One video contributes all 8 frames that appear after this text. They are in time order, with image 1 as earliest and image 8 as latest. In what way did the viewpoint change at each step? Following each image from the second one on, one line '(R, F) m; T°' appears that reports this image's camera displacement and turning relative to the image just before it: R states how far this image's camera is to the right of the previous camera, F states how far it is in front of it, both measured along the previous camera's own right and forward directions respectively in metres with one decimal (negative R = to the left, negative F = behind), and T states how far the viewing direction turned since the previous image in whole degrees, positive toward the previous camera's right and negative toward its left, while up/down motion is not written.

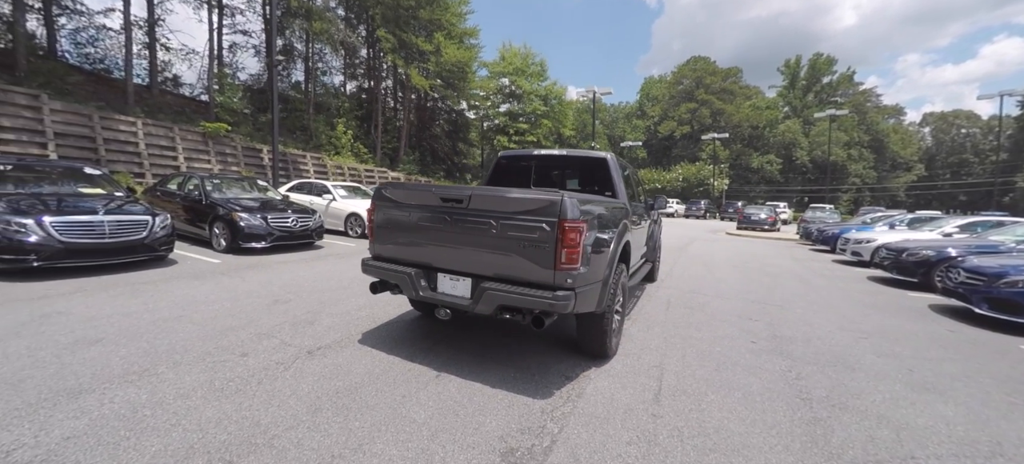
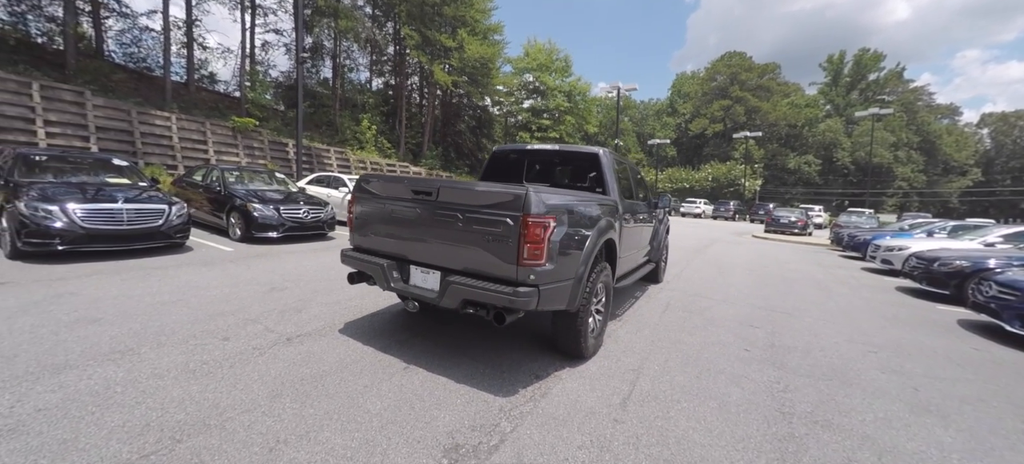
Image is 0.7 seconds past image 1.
(+0.4, +0.1) m; -4°
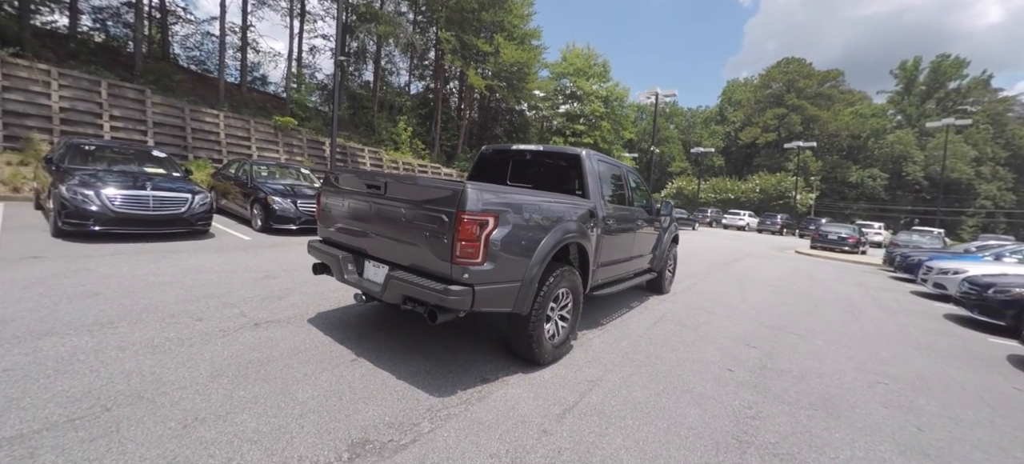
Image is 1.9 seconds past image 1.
(+0.7, +0.1) m; -6°
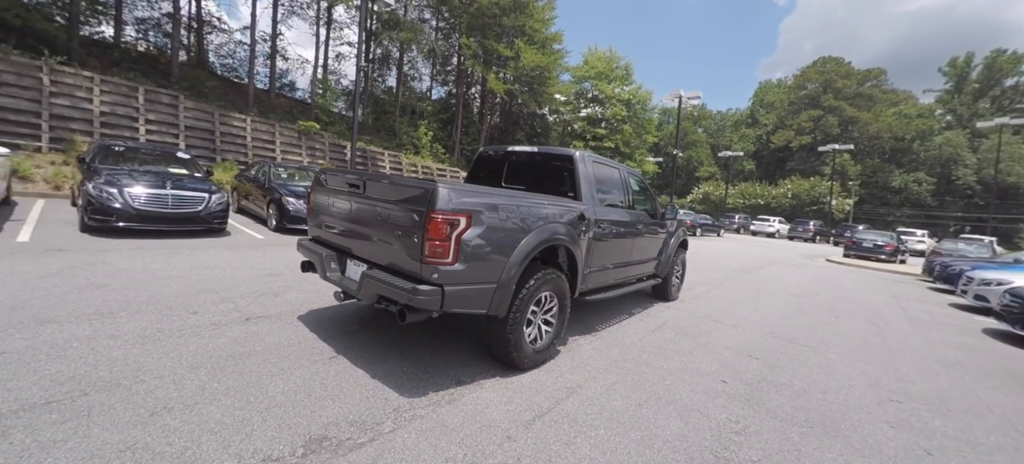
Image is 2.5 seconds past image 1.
(+0.3, +0.1) m; -3°
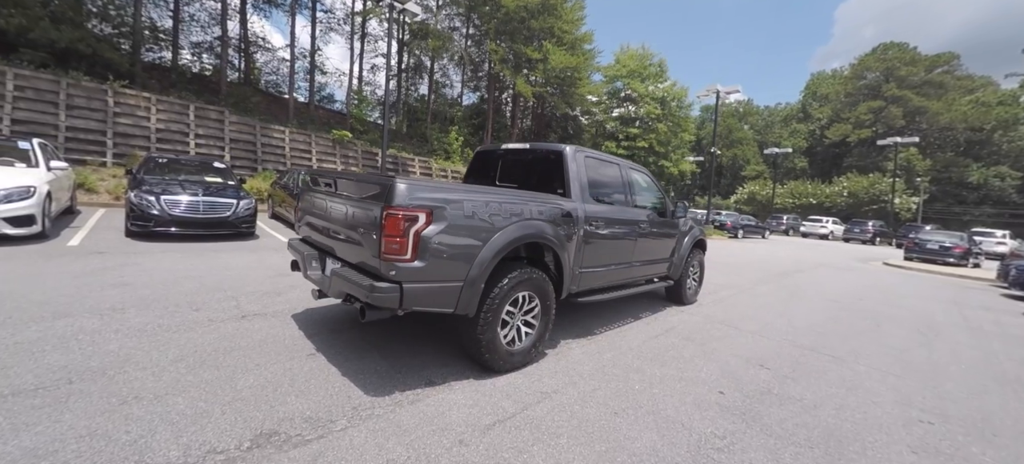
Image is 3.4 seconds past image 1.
(+0.5, +0.1) m; -6°
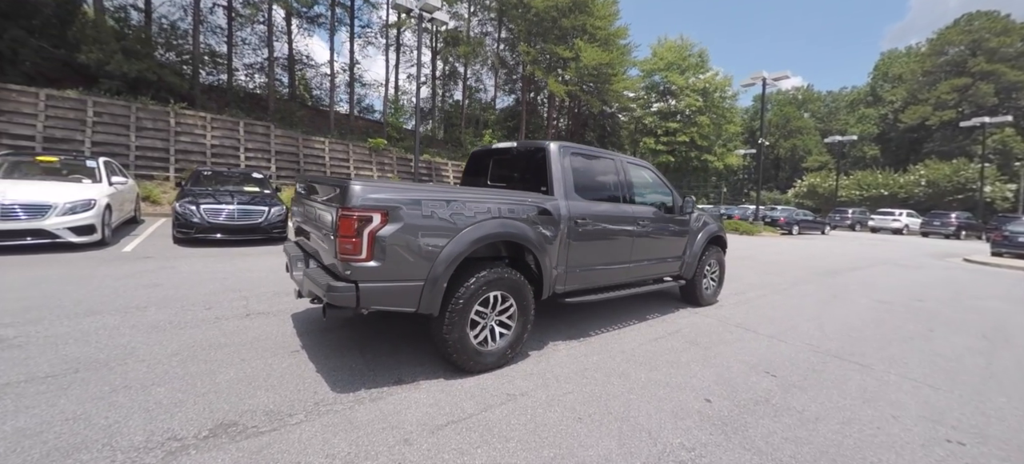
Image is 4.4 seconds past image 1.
(+0.6, +0.1) m; -7°
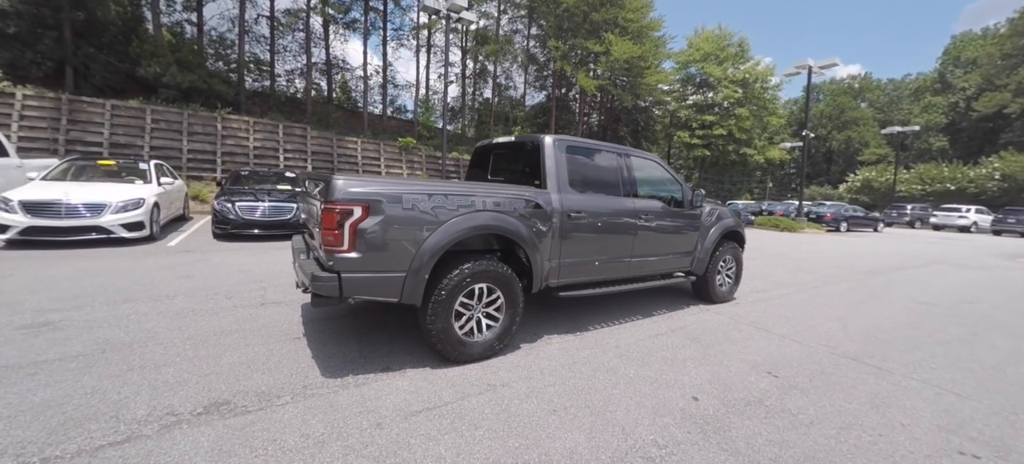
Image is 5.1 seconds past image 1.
(+0.4, 0.0) m; -5°
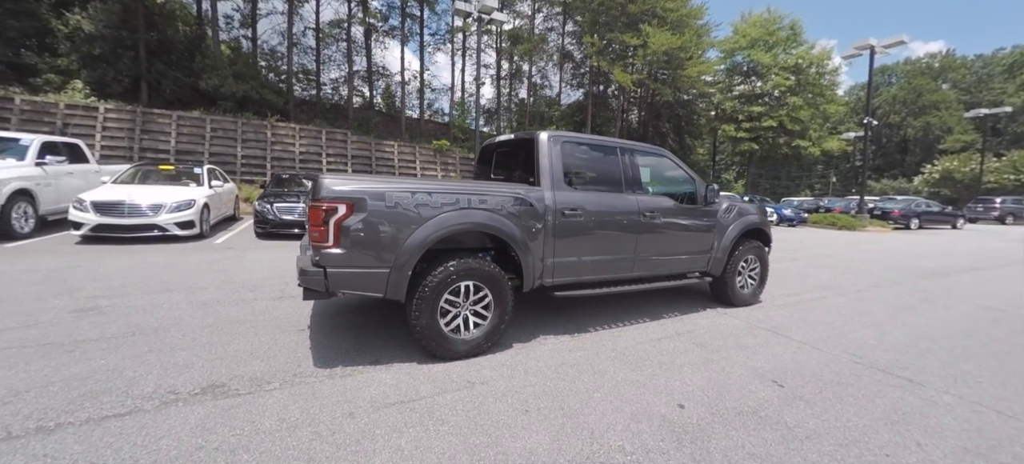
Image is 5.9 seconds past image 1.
(+0.5, 0.0) m; -6°
